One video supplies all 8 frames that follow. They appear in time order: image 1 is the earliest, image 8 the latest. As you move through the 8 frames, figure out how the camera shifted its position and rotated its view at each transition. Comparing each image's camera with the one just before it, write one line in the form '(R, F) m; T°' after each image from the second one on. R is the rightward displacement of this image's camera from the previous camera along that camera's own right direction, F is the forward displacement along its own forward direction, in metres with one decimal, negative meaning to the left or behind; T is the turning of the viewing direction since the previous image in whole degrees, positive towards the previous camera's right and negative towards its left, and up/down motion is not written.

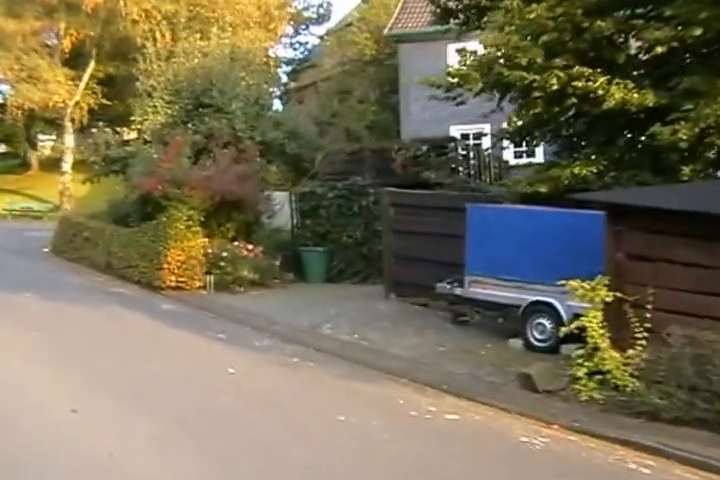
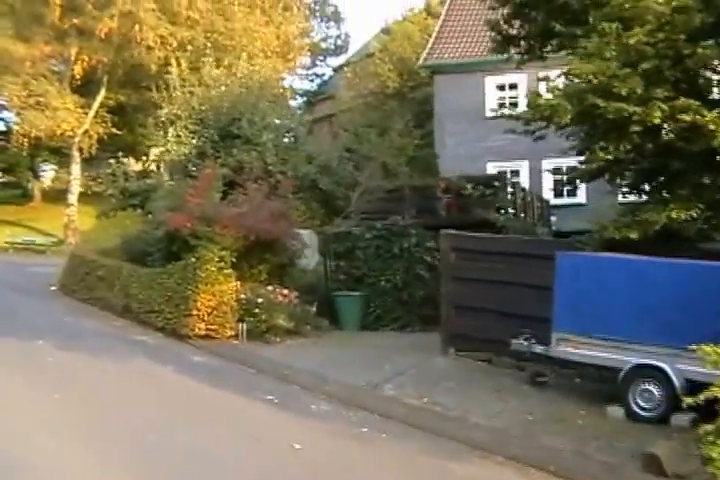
(-0.7, +1.6) m; 0°
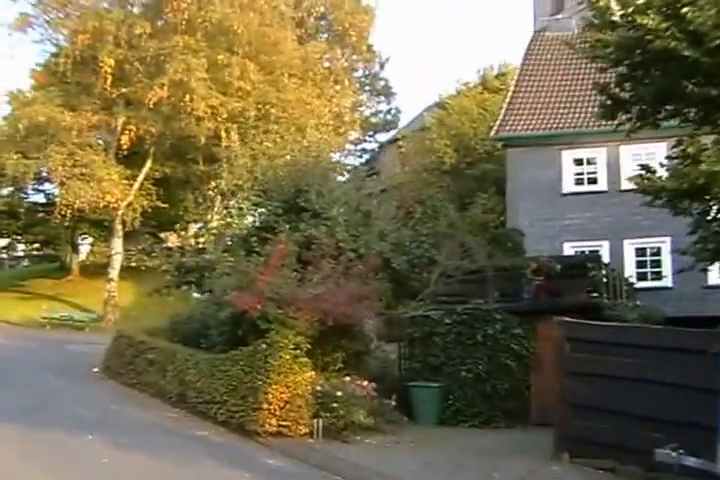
(-0.7, +1.8) m; -1°
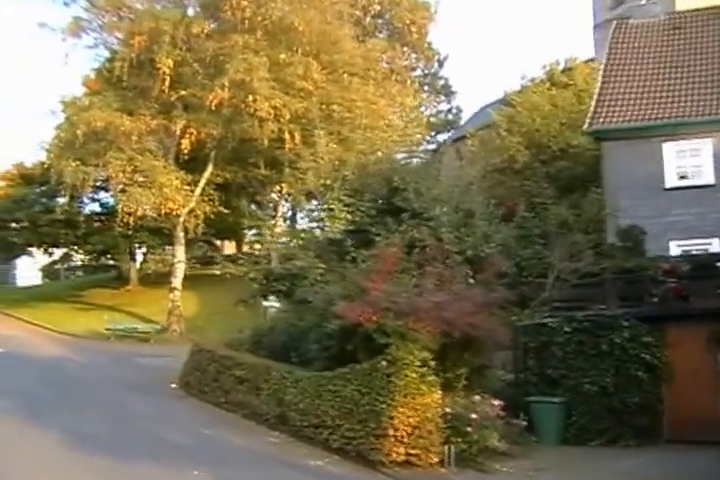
(-0.8, +1.5) m; -2°
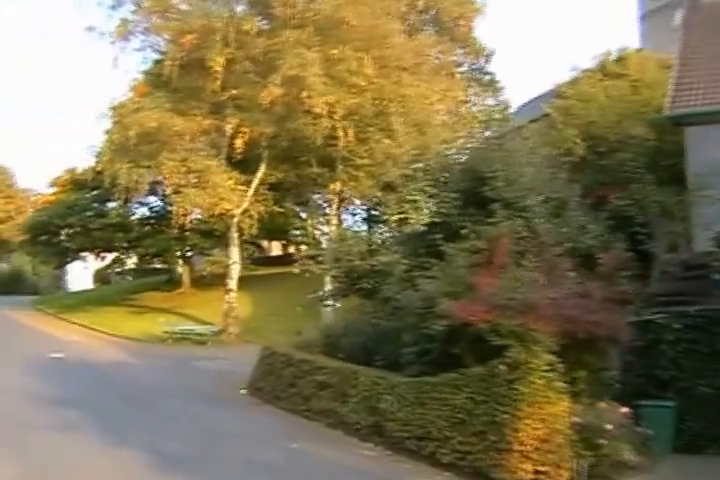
(-0.6, +0.8) m; -2°
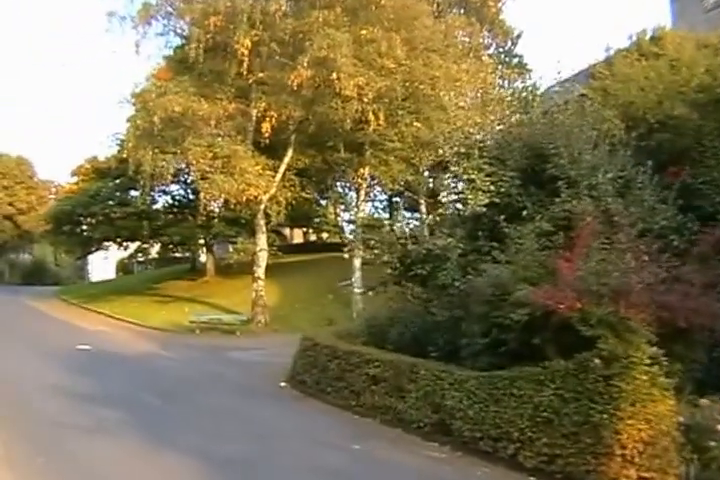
(-0.5, +1.1) m; -1°
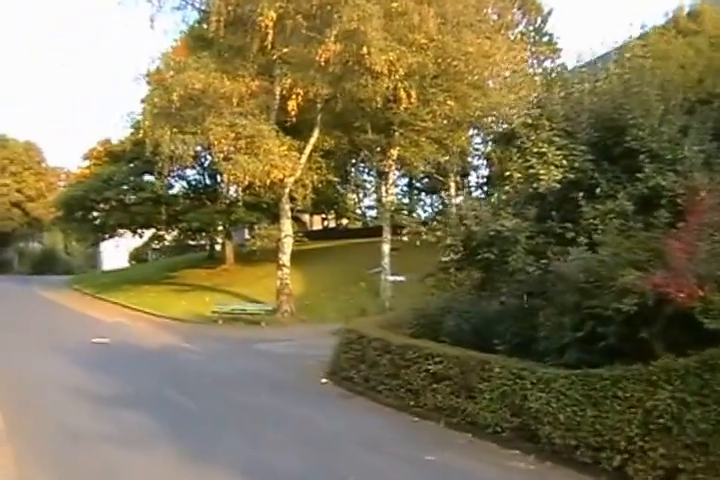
(-0.5, +1.6) m; 0°
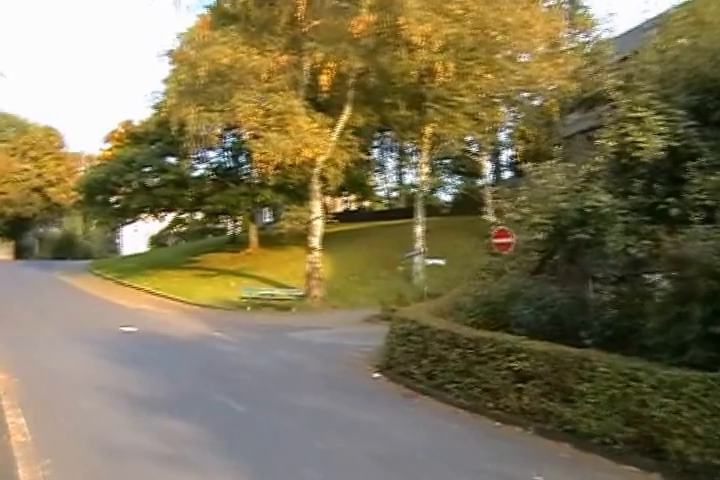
(-0.5, +1.7) m; -1°
